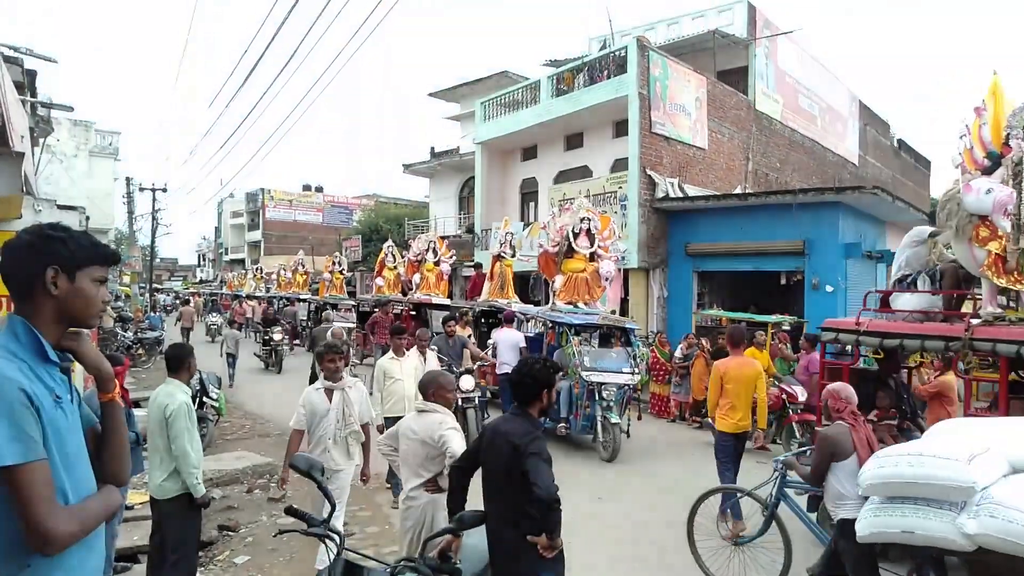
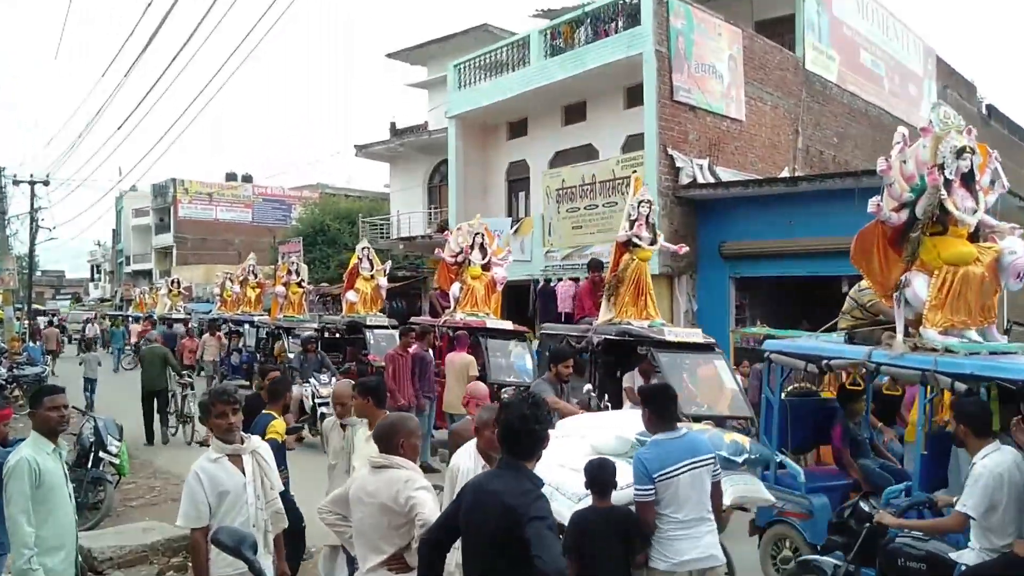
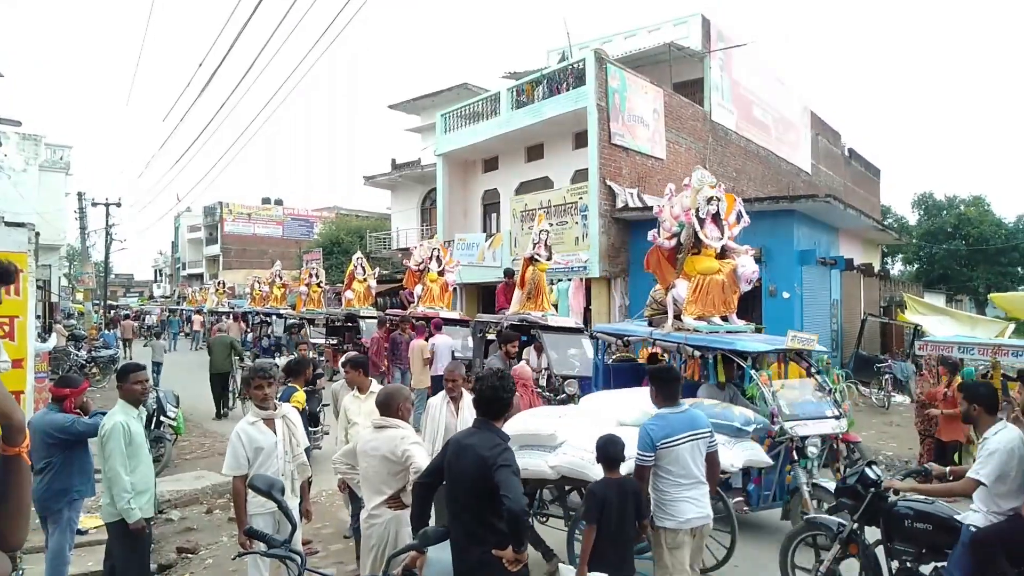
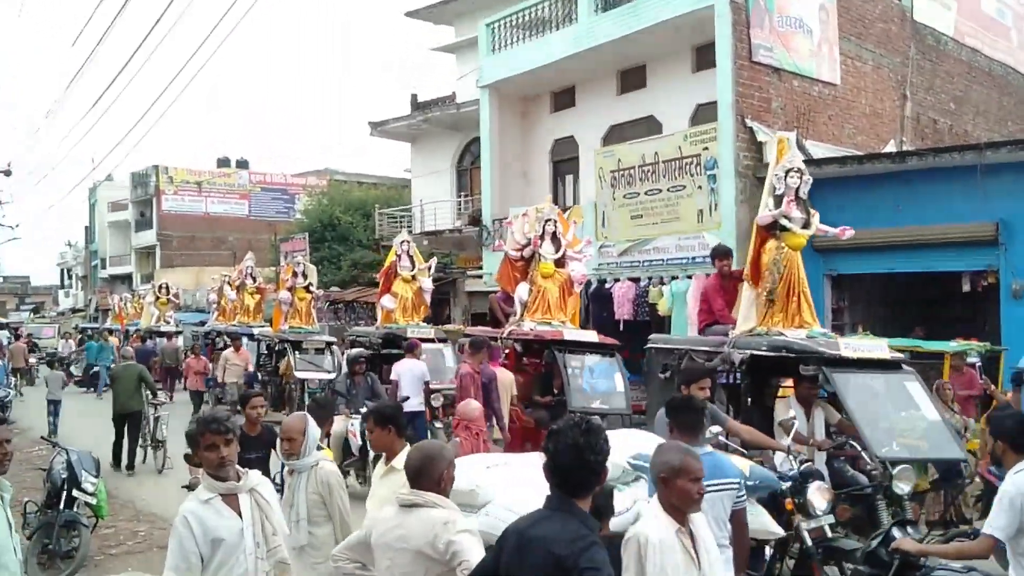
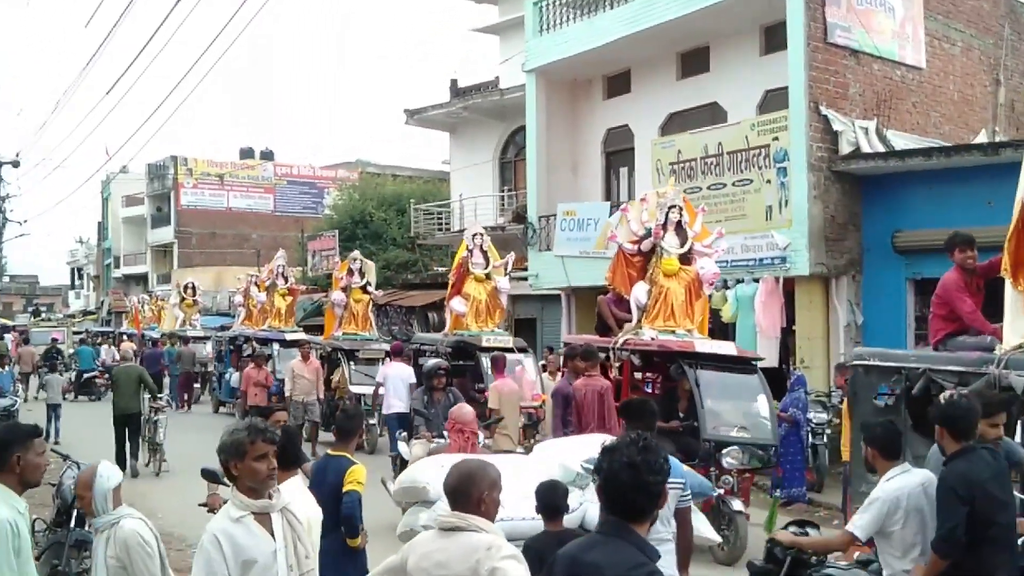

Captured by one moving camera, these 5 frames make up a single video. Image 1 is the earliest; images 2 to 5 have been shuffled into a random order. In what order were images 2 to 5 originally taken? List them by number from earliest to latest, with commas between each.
3, 2, 4, 5
